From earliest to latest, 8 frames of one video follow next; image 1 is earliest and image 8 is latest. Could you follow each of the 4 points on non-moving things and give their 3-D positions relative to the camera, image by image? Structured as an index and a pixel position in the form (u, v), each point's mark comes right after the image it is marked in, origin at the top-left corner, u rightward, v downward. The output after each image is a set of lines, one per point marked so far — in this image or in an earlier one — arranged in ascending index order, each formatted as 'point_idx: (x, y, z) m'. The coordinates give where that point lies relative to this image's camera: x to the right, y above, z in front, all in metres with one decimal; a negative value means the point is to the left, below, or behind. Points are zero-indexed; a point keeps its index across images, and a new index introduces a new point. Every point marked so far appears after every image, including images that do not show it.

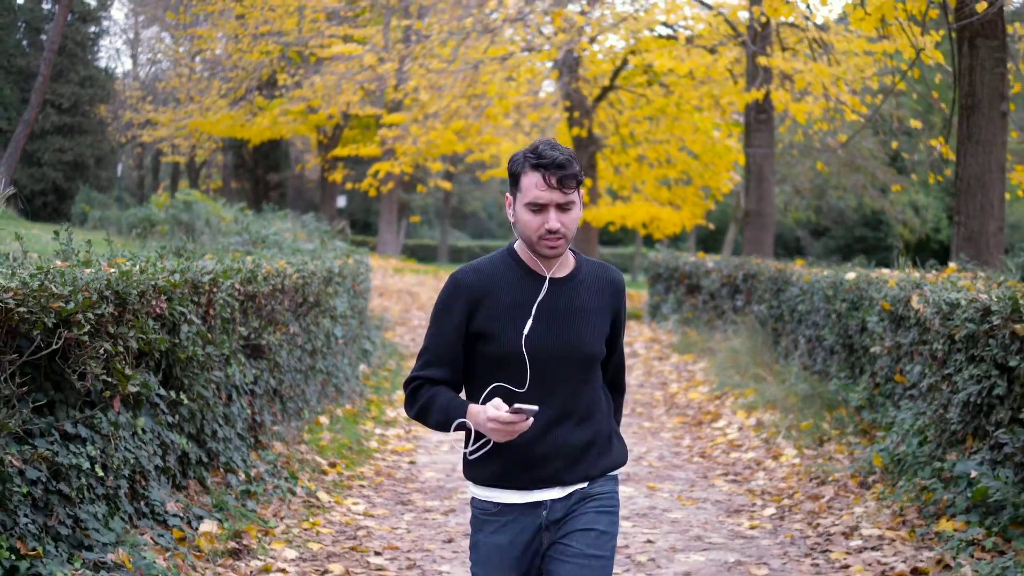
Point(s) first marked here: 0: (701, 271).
0: (+3.1, +0.3, +17.6) m
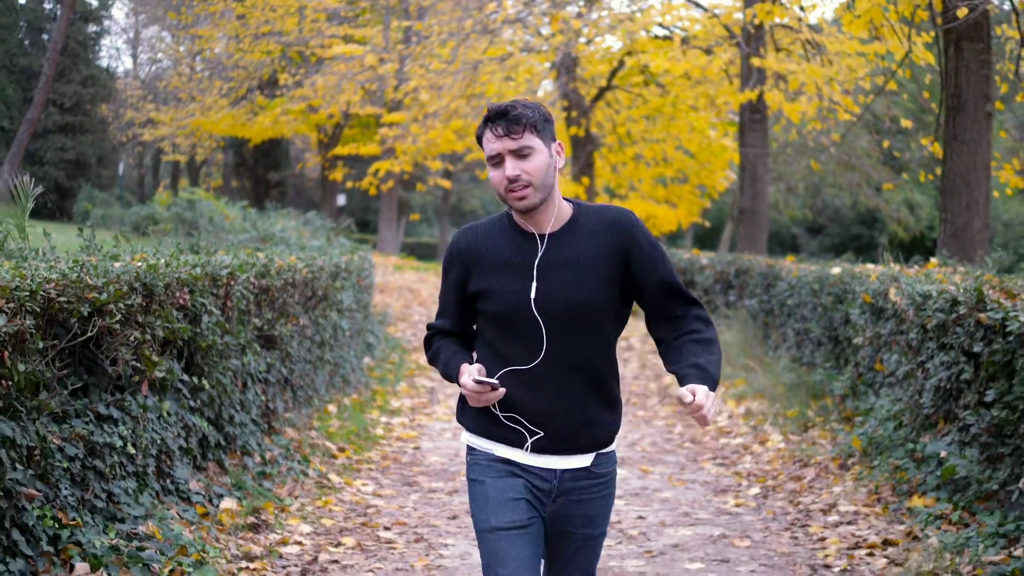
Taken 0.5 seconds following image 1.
0: (+3.1, +0.3, +18.0) m
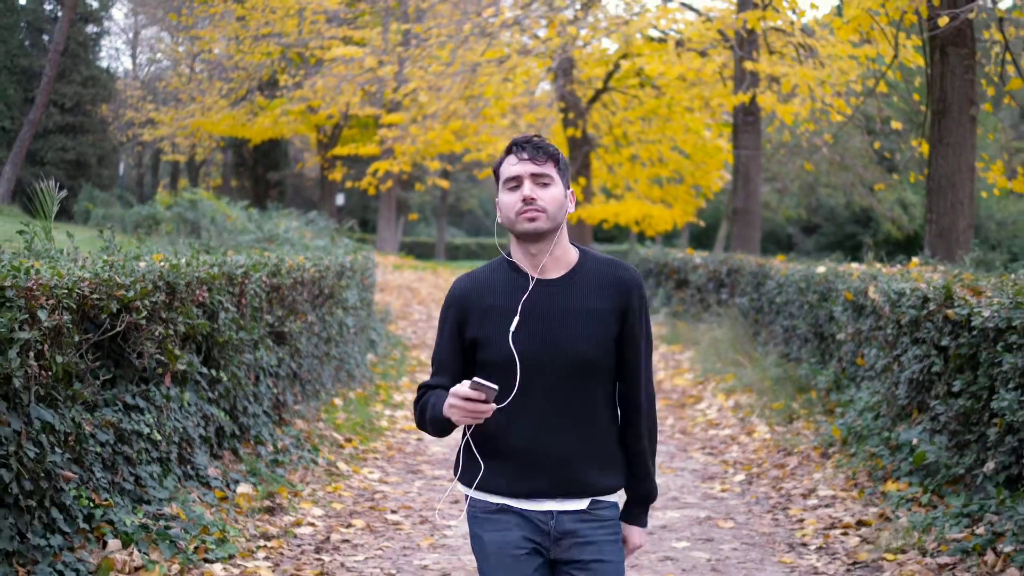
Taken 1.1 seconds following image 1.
0: (+3.0, +0.4, +18.5) m
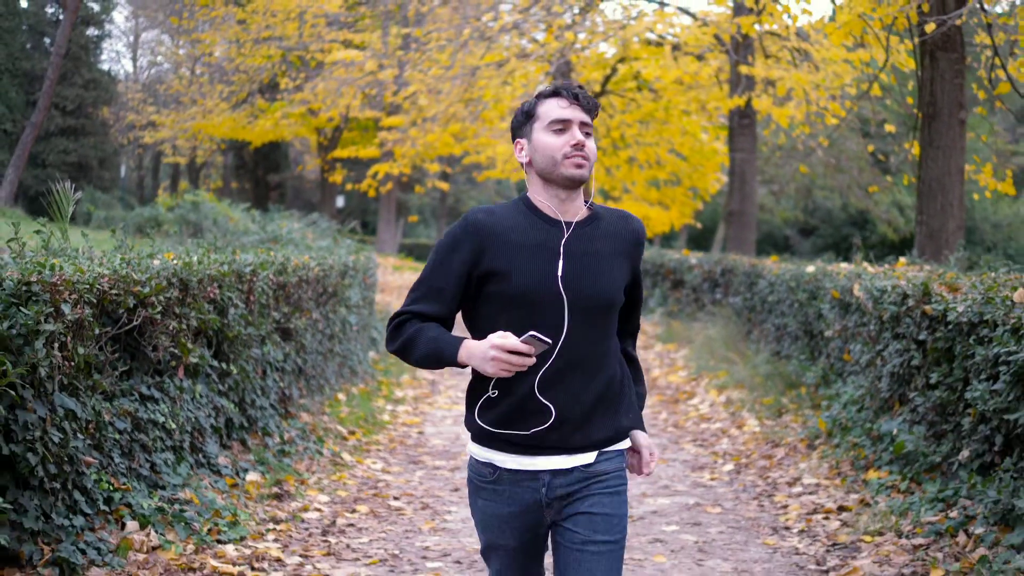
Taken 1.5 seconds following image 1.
0: (+3.0, +0.4, +18.8) m
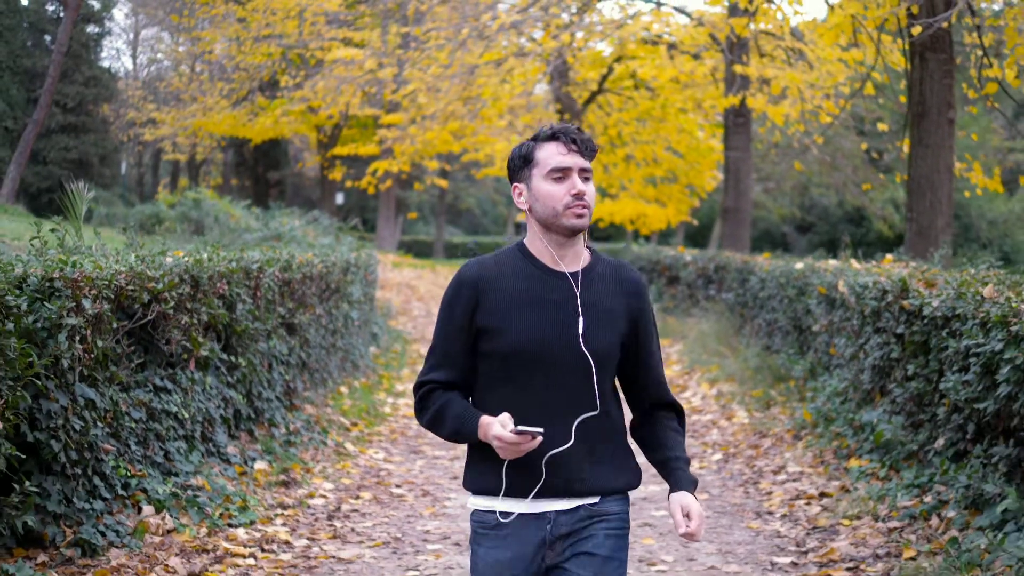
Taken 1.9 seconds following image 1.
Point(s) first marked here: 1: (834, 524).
0: (+3.0, +0.4, +19.1) m
1: (+2.0, -1.5, +6.6) m
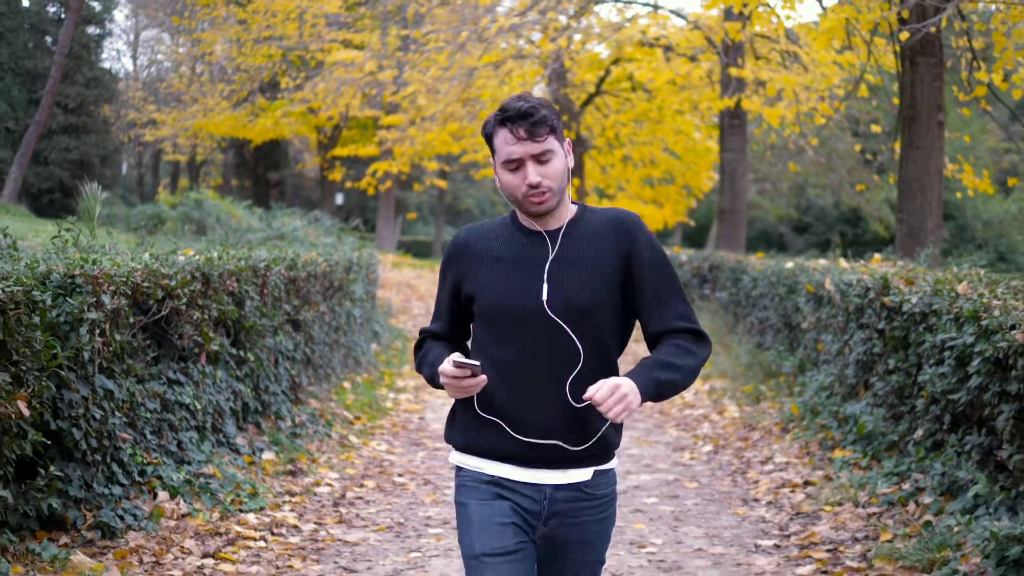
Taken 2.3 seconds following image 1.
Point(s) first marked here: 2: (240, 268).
0: (+2.9, +0.4, +19.5) m
1: (+2.0, -1.4, +7.0) m
2: (-2.1, +0.2, +8.2) m
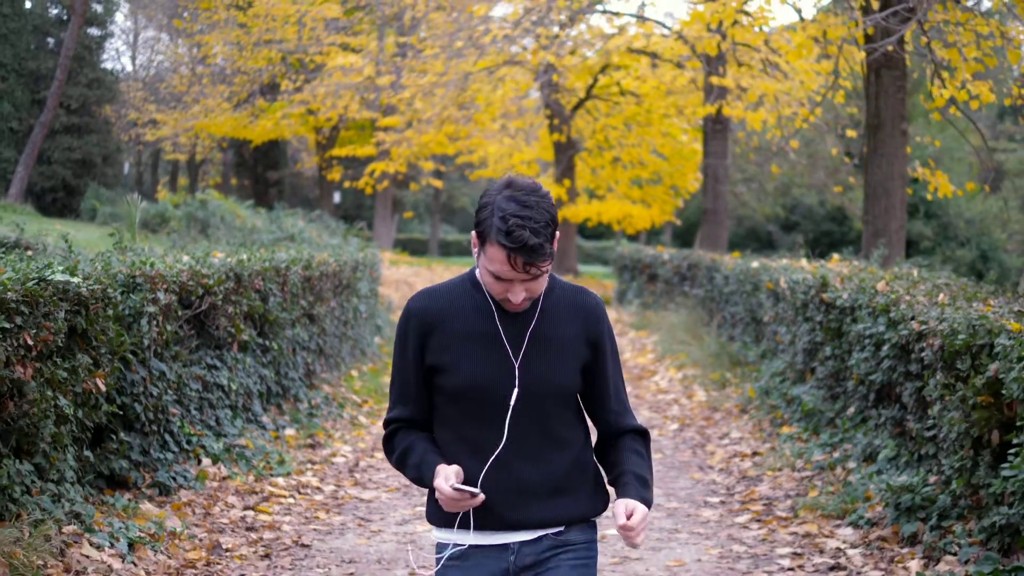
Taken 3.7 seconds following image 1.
0: (+2.8, +0.5, +20.7) m
1: (+1.9, -1.4, +8.2) m
2: (-2.2, +0.2, +9.4) m
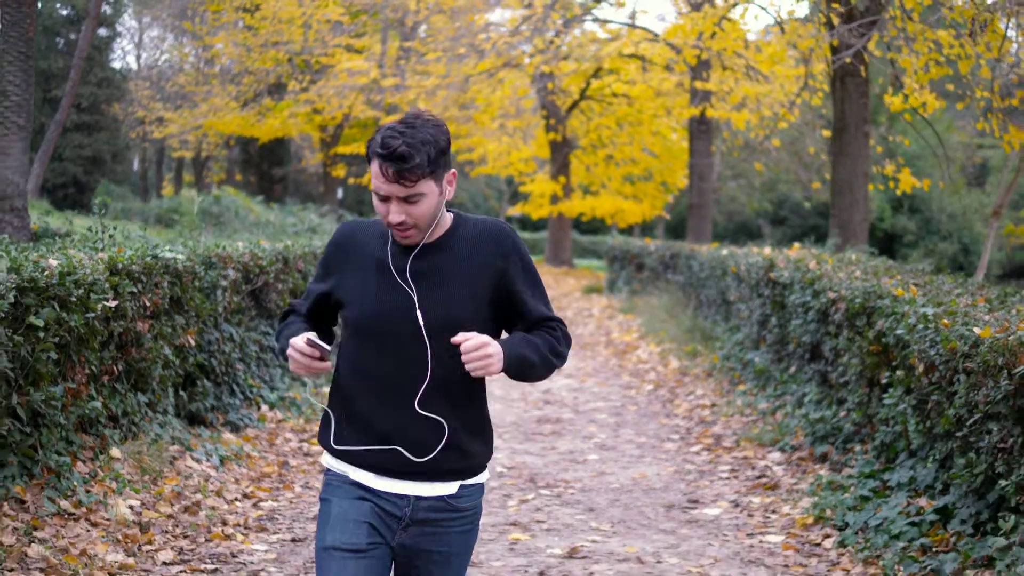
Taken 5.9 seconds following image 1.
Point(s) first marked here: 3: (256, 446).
0: (+2.8, +0.7, +22.5) m
1: (+1.9, -1.2, +10.0) m
2: (-2.2, +0.4, +11.3) m
3: (-2.0, -1.3, +8.6) m
